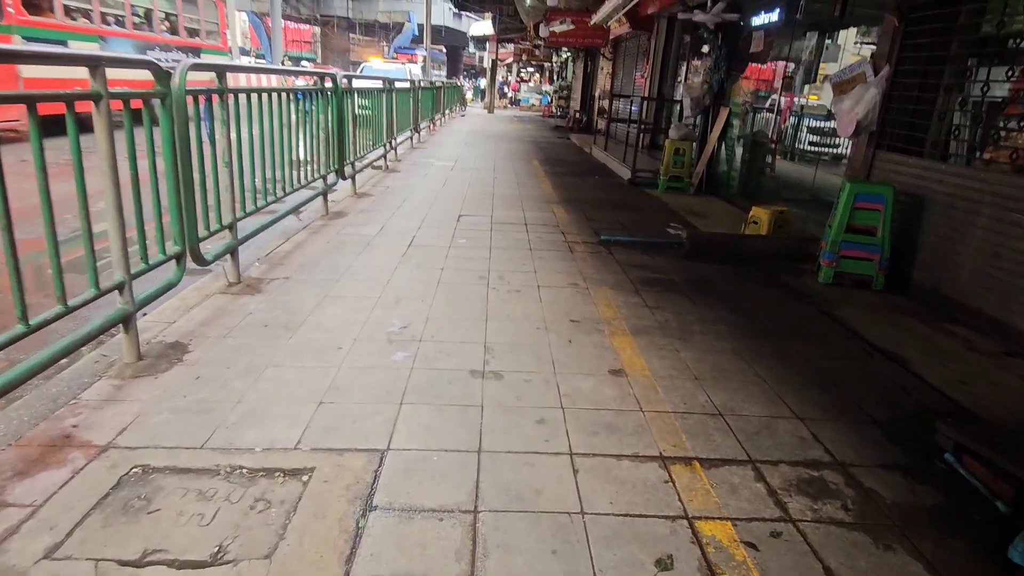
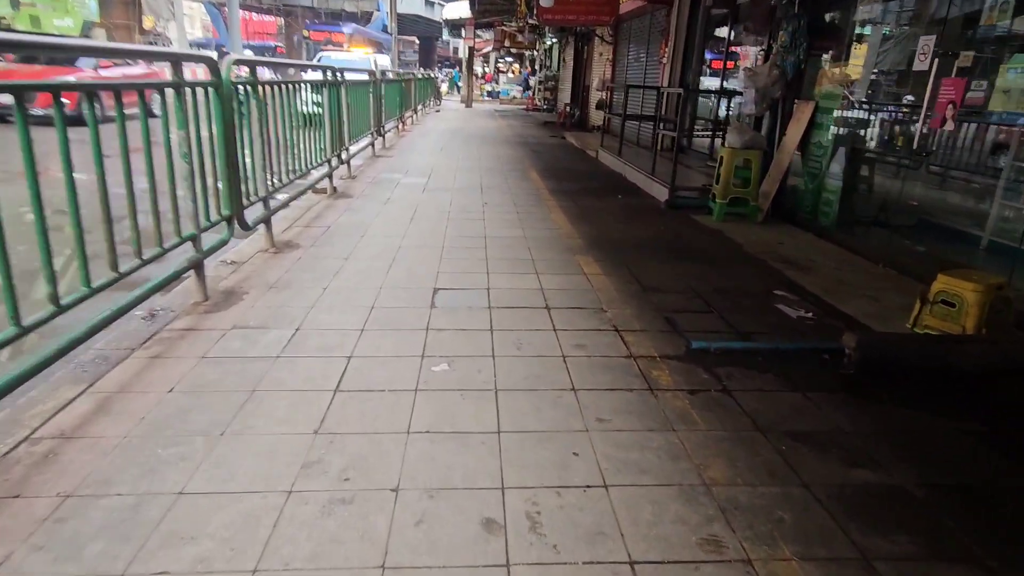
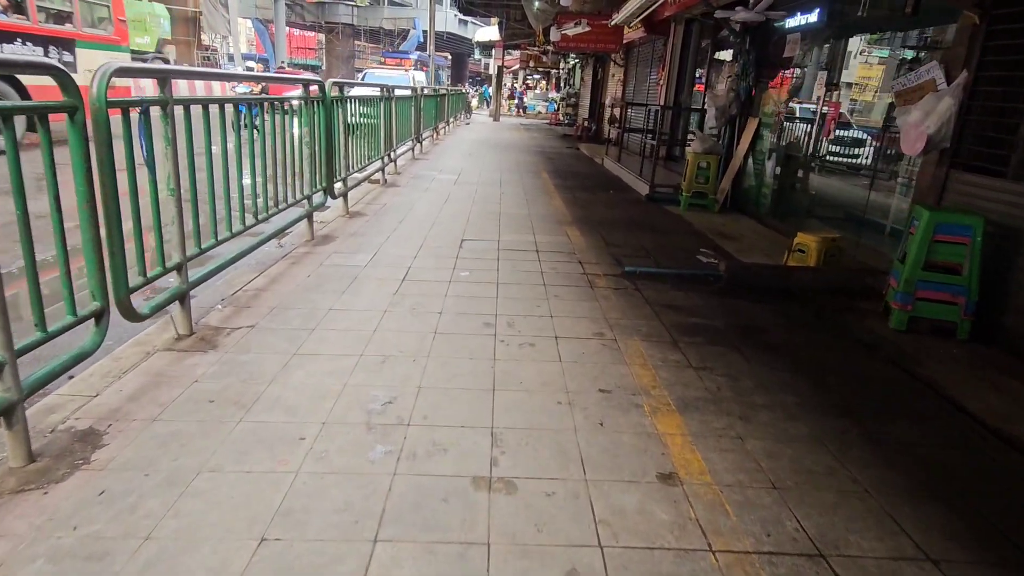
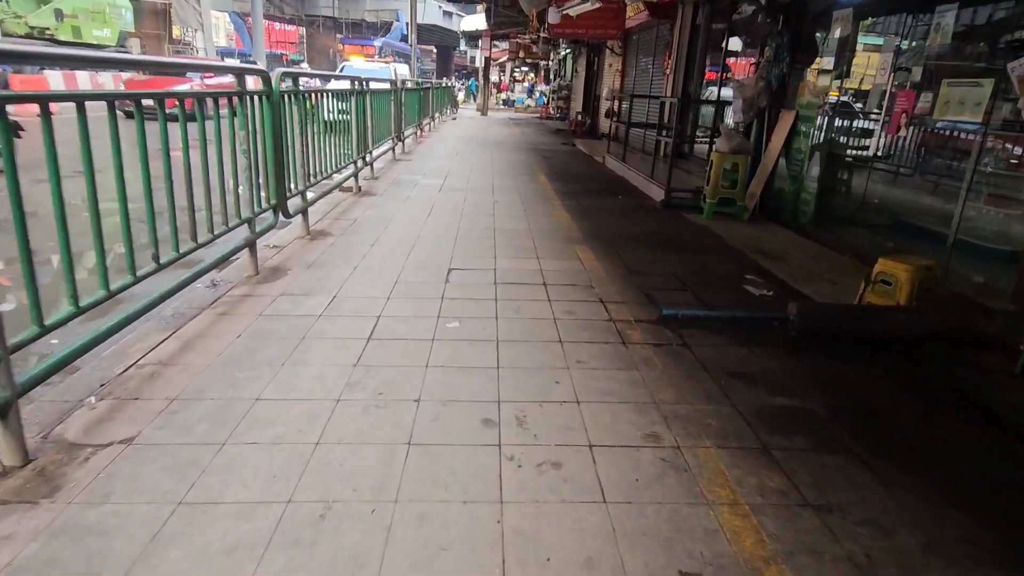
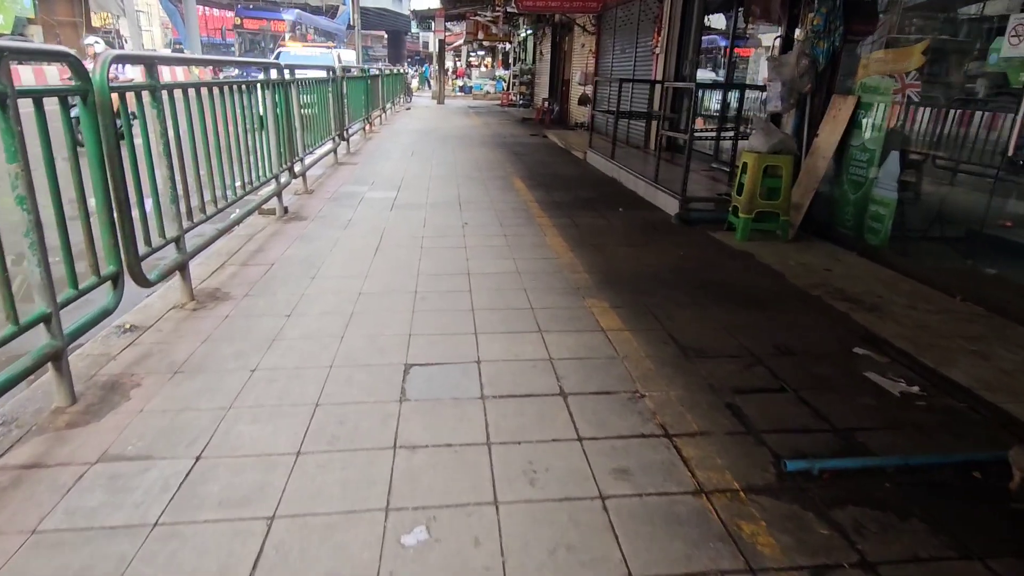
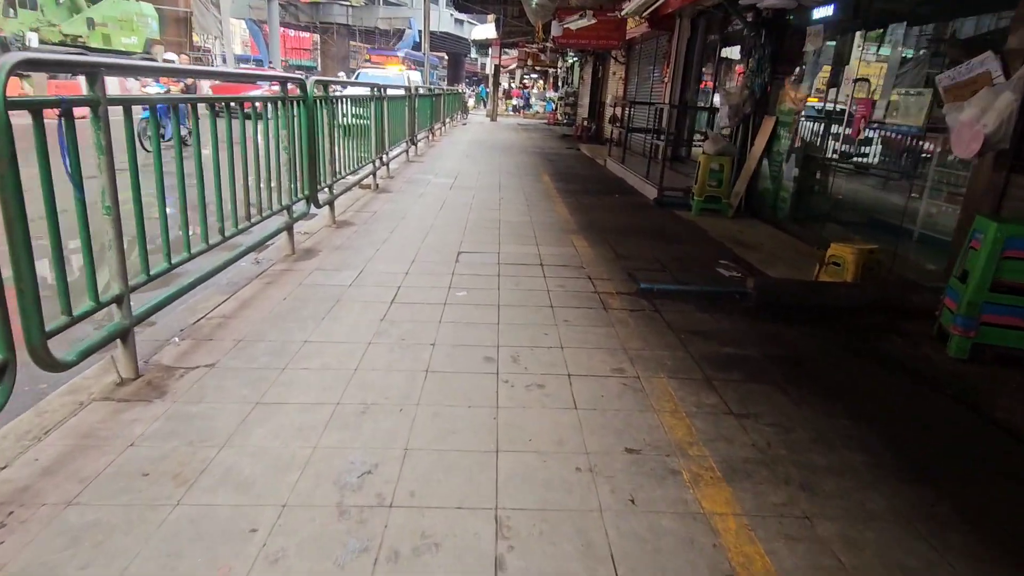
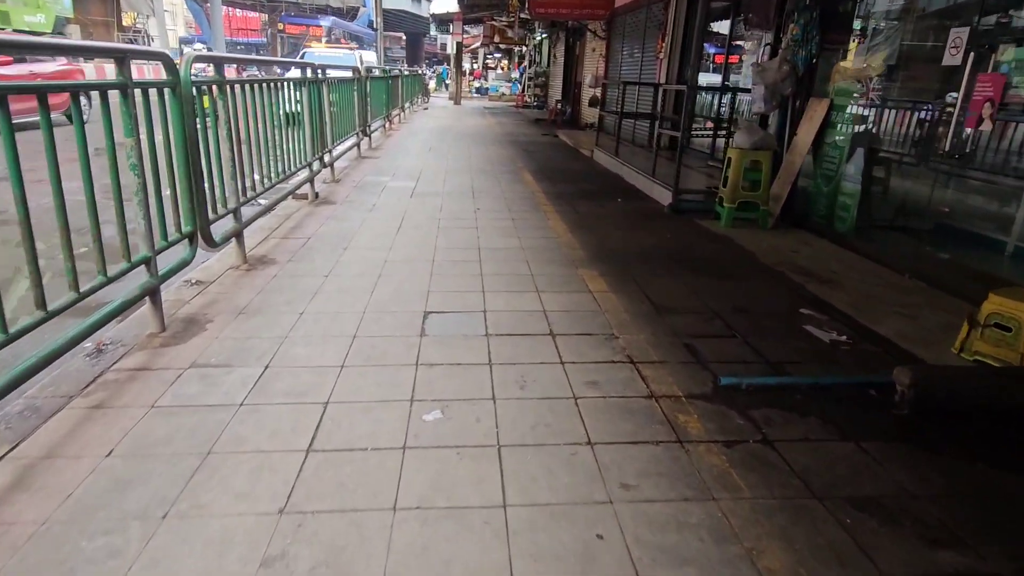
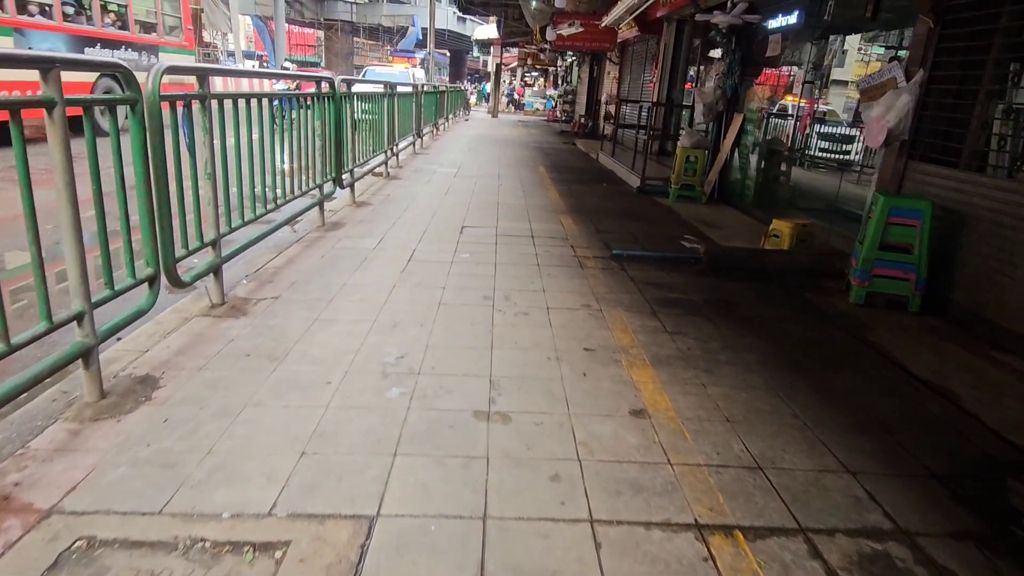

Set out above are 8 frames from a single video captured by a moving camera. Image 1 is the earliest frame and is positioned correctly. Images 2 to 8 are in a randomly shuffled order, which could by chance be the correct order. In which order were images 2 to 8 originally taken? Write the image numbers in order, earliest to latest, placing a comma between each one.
8, 3, 6, 4, 2, 7, 5
